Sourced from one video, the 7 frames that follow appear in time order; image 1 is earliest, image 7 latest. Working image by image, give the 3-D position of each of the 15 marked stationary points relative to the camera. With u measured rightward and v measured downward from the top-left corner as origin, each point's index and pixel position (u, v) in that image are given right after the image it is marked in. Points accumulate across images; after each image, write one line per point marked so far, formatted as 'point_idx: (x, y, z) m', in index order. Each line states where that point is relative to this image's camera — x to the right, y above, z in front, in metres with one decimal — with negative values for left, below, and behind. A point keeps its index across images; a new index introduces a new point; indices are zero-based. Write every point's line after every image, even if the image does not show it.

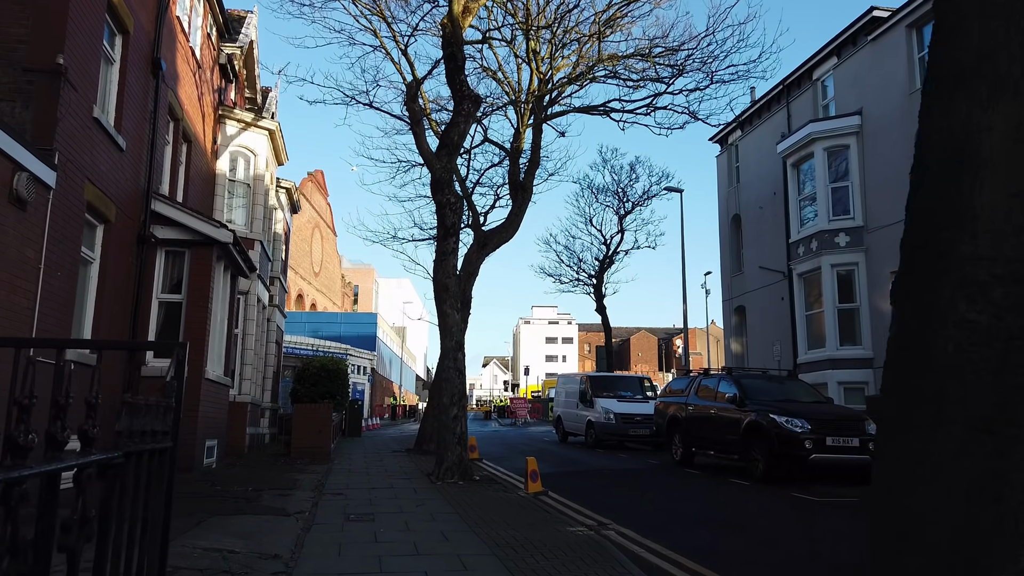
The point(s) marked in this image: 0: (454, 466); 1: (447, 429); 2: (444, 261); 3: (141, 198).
0: (-1.0, -3.0, +12.7) m
1: (-1.1, -2.4, +12.9) m
2: (-1.2, +0.5, +13.3) m
3: (-6.0, +1.5, +12.1) m
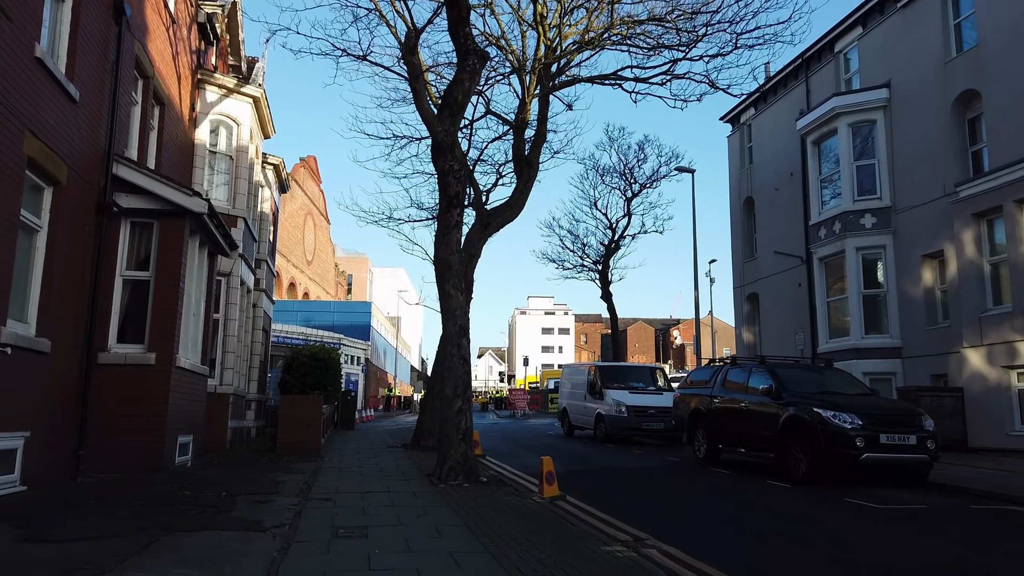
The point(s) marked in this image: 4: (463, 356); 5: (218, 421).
0: (-0.8, -2.7, +11.2) m
1: (-1.0, -2.0, +11.4) m
2: (-1.0, +0.8, +11.9) m
3: (-5.8, +1.8, +10.6) m
4: (-0.8, -1.1, +11.7) m
5: (-6.0, -2.7, +15.5) m
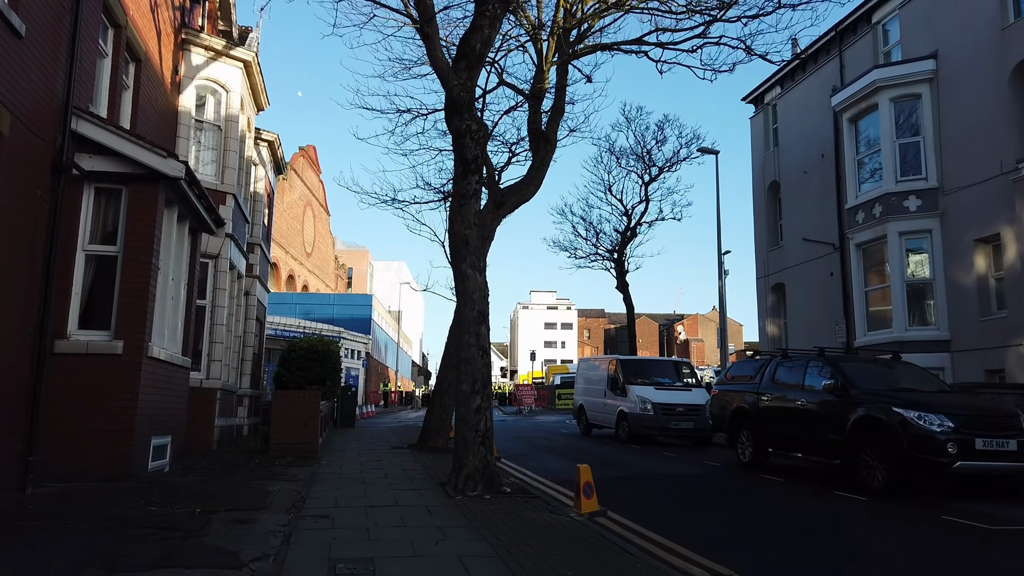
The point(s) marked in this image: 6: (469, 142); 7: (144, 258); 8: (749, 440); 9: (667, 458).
0: (-0.4, -2.4, +9.6) m
1: (-0.6, -1.8, +9.8) m
2: (-0.7, +1.1, +10.3) m
3: (-5.5, +2.1, +9.0) m
4: (-0.4, -0.8, +10.1) m
5: (-5.7, -2.4, +13.9) m
6: (-0.6, +2.0, +10.2) m
7: (-4.7, +0.4, +9.6) m
8: (+4.0, -2.6, +12.8) m
9: (+3.1, -3.4, +14.9) m
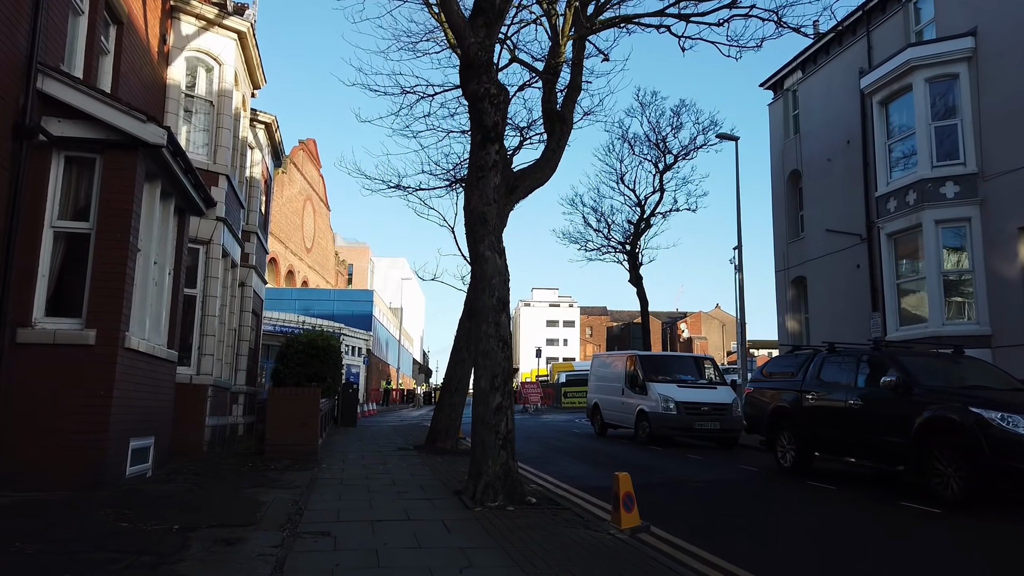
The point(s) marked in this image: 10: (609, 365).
0: (-0.2, -2.2, +8.5) m
1: (-0.3, -1.6, +8.7) m
2: (-0.4, +1.3, +9.1) m
3: (-5.2, +2.3, +7.8) m
4: (-0.1, -0.6, +9.0) m
5: (-5.4, -2.2, +12.8) m
6: (-0.3, +2.2, +9.1) m
7: (-4.4, +0.6, +8.4) m
8: (+4.3, -2.4, +11.6) m
9: (+3.4, -3.2, +13.8) m
10: (+2.5, -2.0, +19.7) m
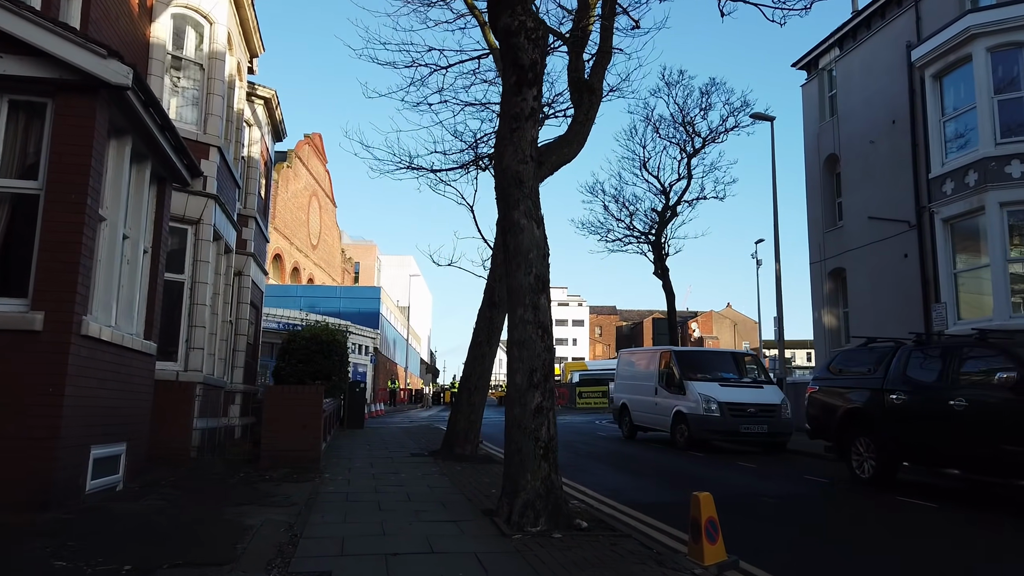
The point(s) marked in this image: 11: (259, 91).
0: (+0.2, -1.9, +6.9) m
1: (+0.1, -1.3, +7.1) m
2: (0.0, +1.5, +7.5) m
3: (-4.8, +2.5, +6.3) m
4: (+0.3, -0.4, +7.4) m
5: (-5.0, -1.9, +11.2) m
6: (+0.1, +2.4, +7.5) m
7: (-4.0, +0.8, +6.9) m
8: (+4.7, -2.1, +10.0) m
9: (+3.8, -2.9, +12.1) m
10: (+3.0, -1.8, +18.0) m
11: (-5.7, +4.5, +17.0) m
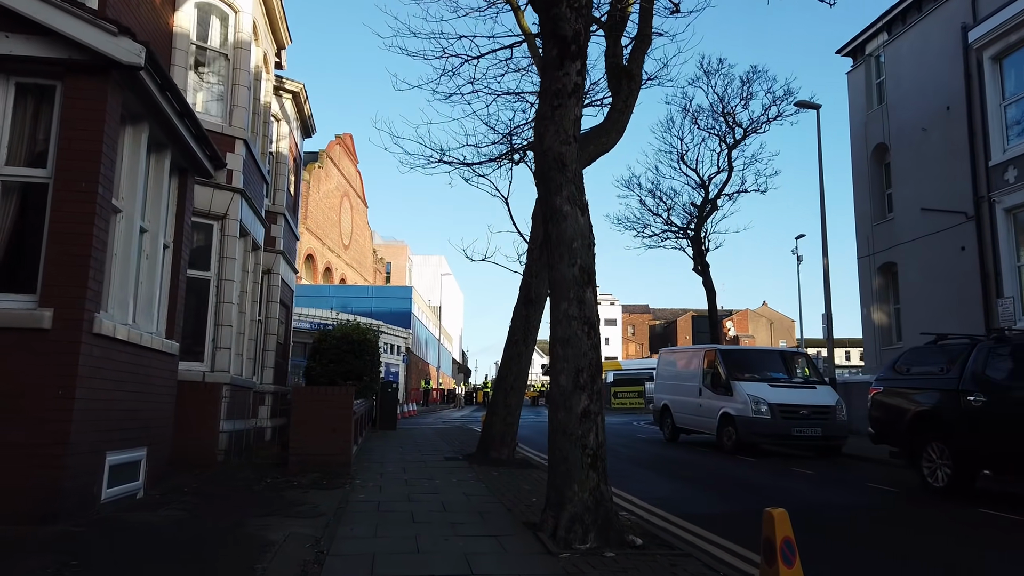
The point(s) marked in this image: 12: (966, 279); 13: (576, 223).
0: (+0.6, -1.9, +6.2) m
1: (+0.5, -1.3, +6.5) m
2: (+0.4, +1.6, +6.9) m
3: (-4.4, +2.6, +5.9) m
4: (+0.7, -0.3, +6.7) m
5: (-4.4, -1.9, +10.8) m
6: (+0.5, +2.5, +6.8) m
7: (-3.6, +0.9, +6.4) m
8: (+5.2, -2.0, +9.2) m
9: (+4.4, -2.8, +11.4) m
10: (+3.8, -1.7, +17.3) m
11: (-5.0, +4.5, +16.6) m
12: (+11.4, +0.2, +19.0) m
13: (+0.6, +0.6, +6.8) m
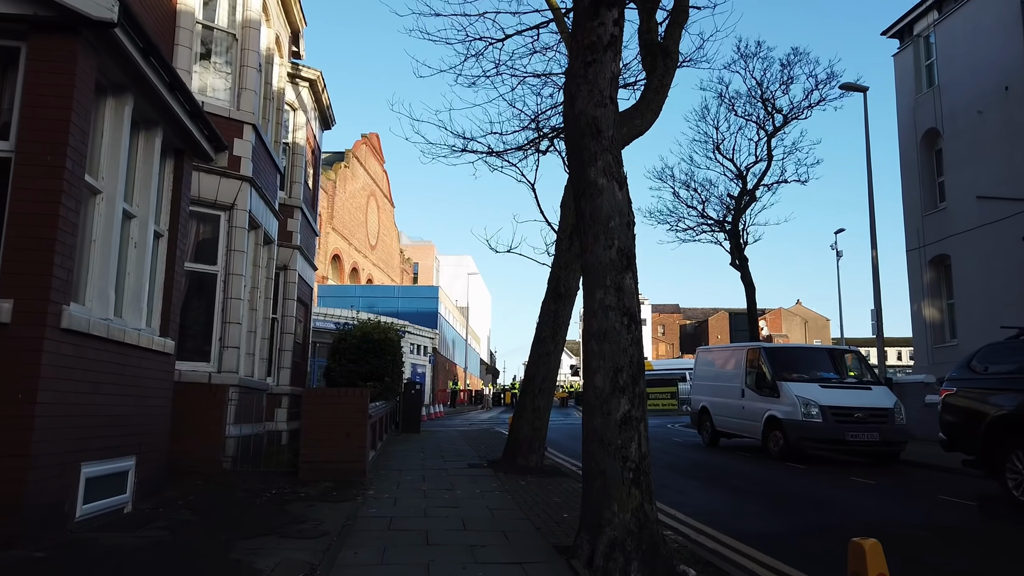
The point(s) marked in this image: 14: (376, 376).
0: (+0.8, -1.8, +5.3) m
1: (+0.7, -1.2, +5.5) m
2: (+0.6, +1.7, +5.9) m
3: (-4.3, +2.7, +5.1) m
4: (+0.9, -0.2, +5.8) m
5: (-4.0, -1.8, +10.0) m
6: (+0.7, +2.6, +5.9) m
7: (-3.4, +1.0, +5.6) m
8: (+5.5, -1.9, +8.0) m
9: (+4.8, -2.7, +10.3) m
10: (+4.4, -1.6, +16.2) m
11: (-4.4, +4.6, +15.9) m
12: (+12.0, +0.4, +17.6) m
13: (+0.8, +0.7, +5.9) m
14: (-3.1, -2.0, +17.0) m
